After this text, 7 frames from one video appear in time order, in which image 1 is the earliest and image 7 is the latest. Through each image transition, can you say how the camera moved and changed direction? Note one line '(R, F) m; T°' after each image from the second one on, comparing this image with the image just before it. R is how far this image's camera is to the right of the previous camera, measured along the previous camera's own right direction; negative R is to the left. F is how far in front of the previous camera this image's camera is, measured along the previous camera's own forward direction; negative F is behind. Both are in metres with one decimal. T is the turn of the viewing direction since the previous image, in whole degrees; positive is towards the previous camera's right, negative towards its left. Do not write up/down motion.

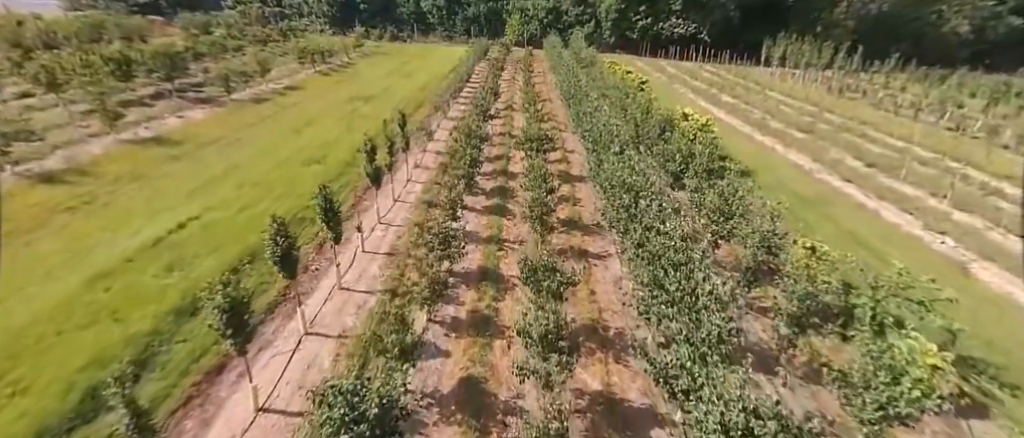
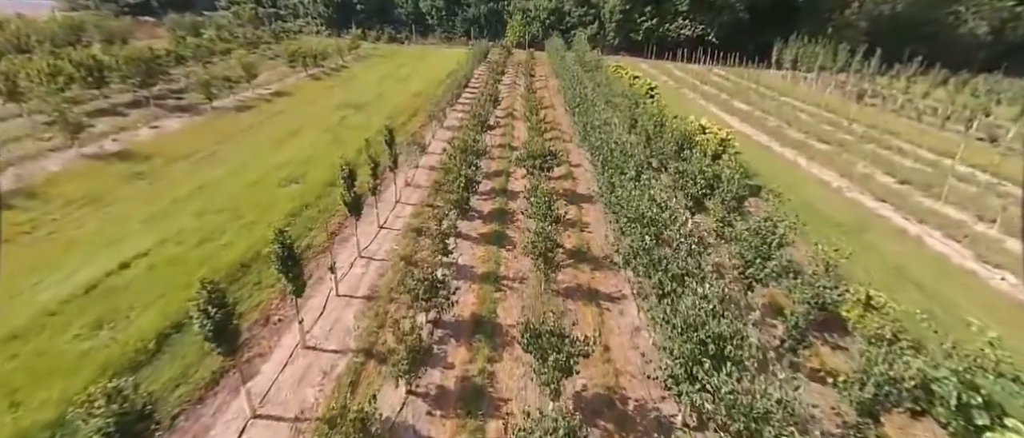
(+0.1, +2.1) m; 0°
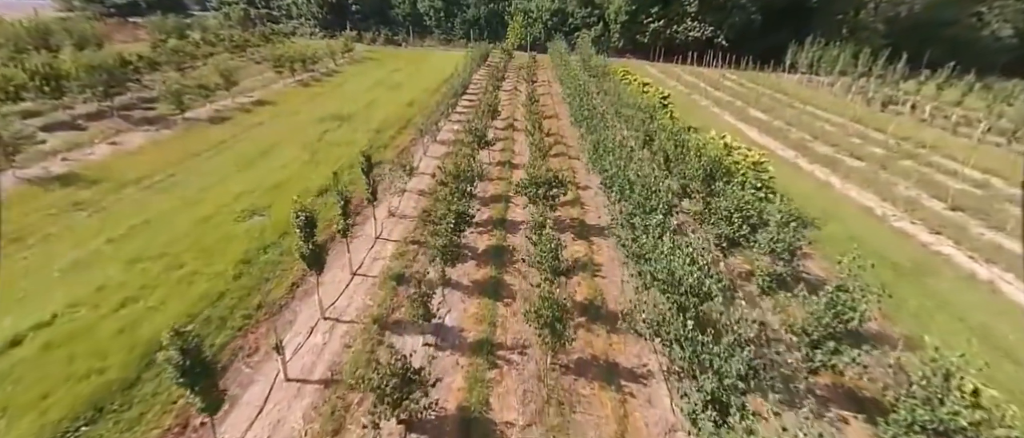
(+0.1, +2.8) m; 0°
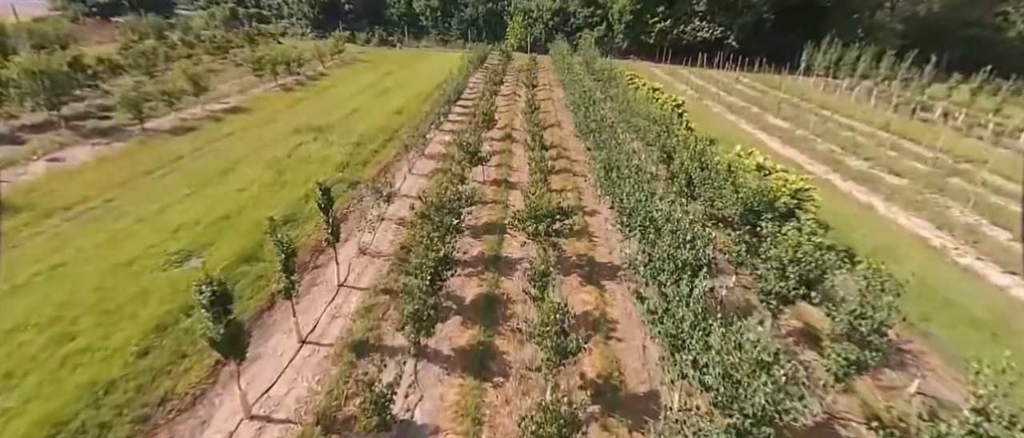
(+0.2, +3.0) m; 0°
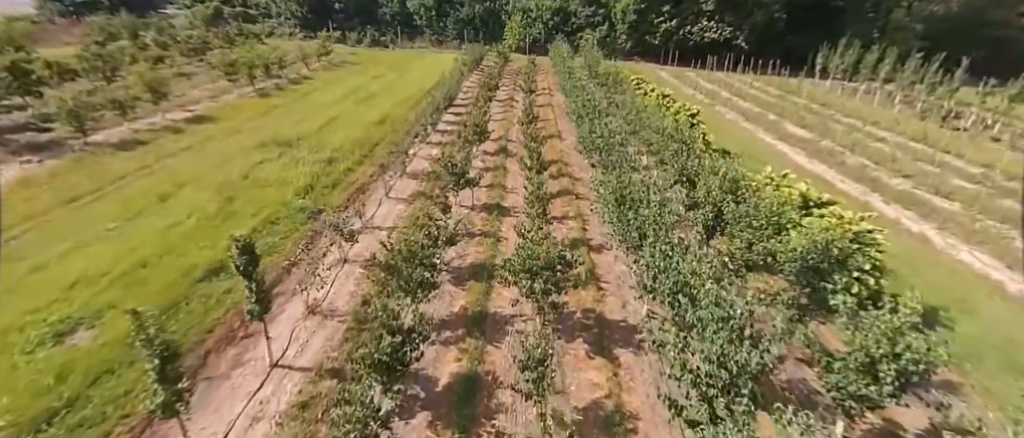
(+0.3, +3.1) m; 0°
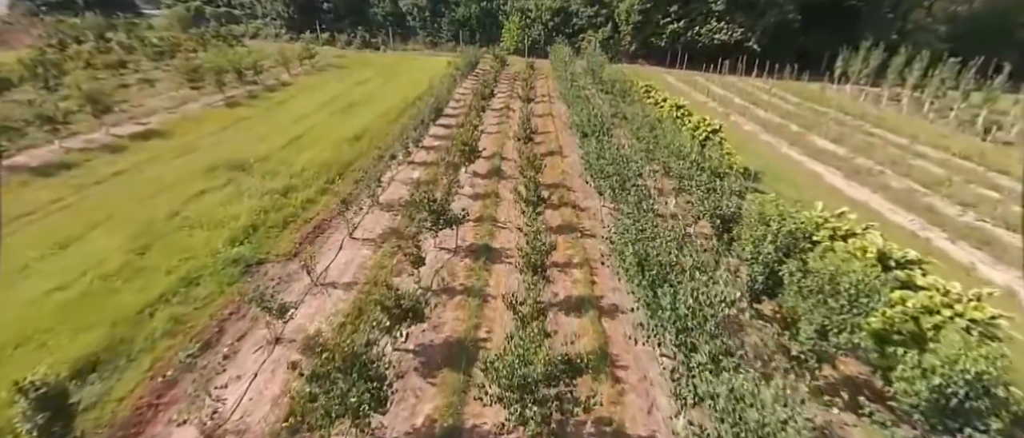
(+0.3, +3.5) m; 0°
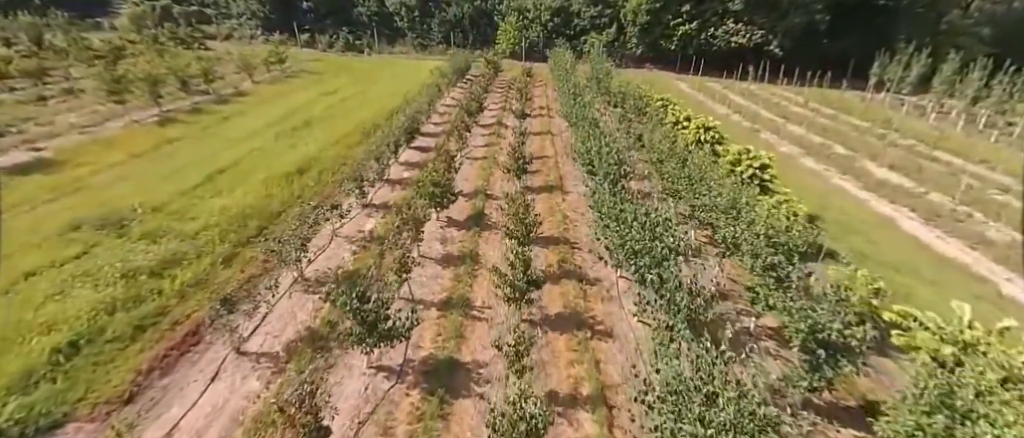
(+0.6, +5.5) m; 0°
